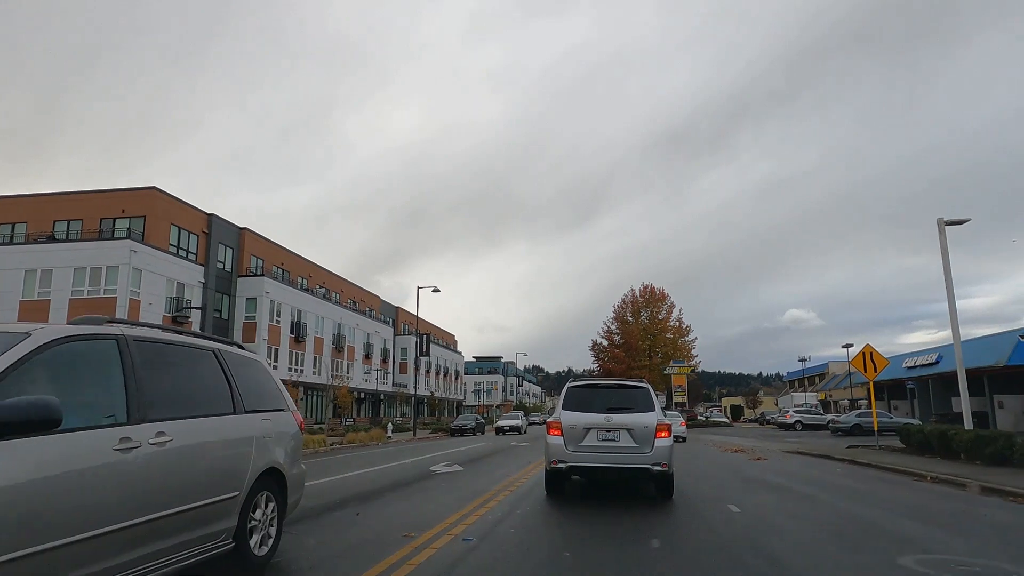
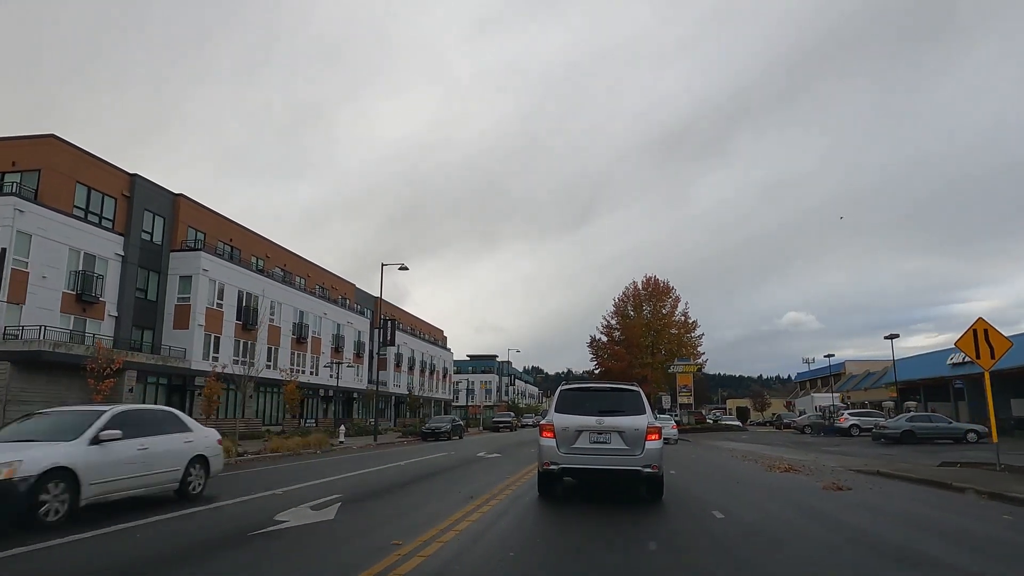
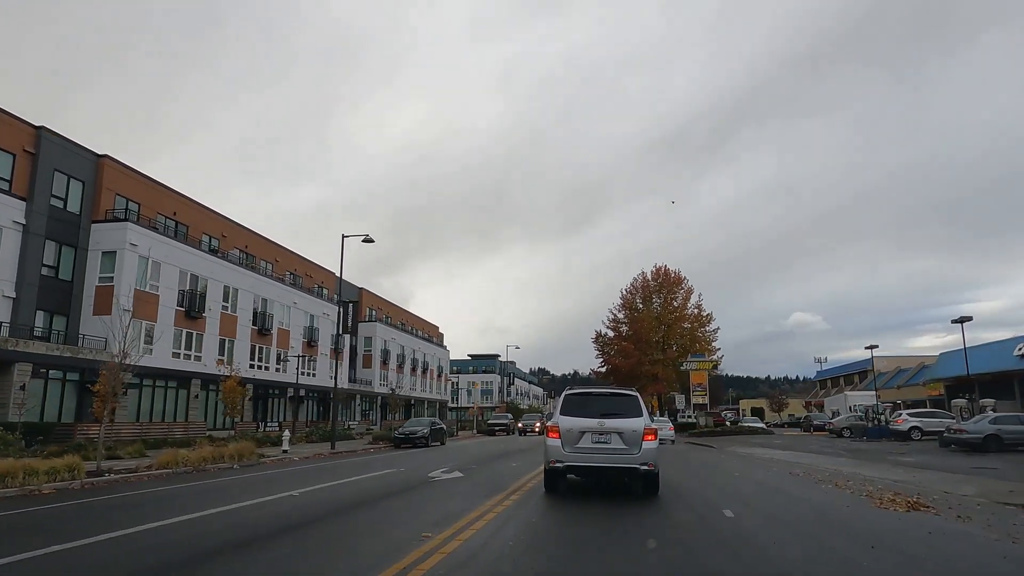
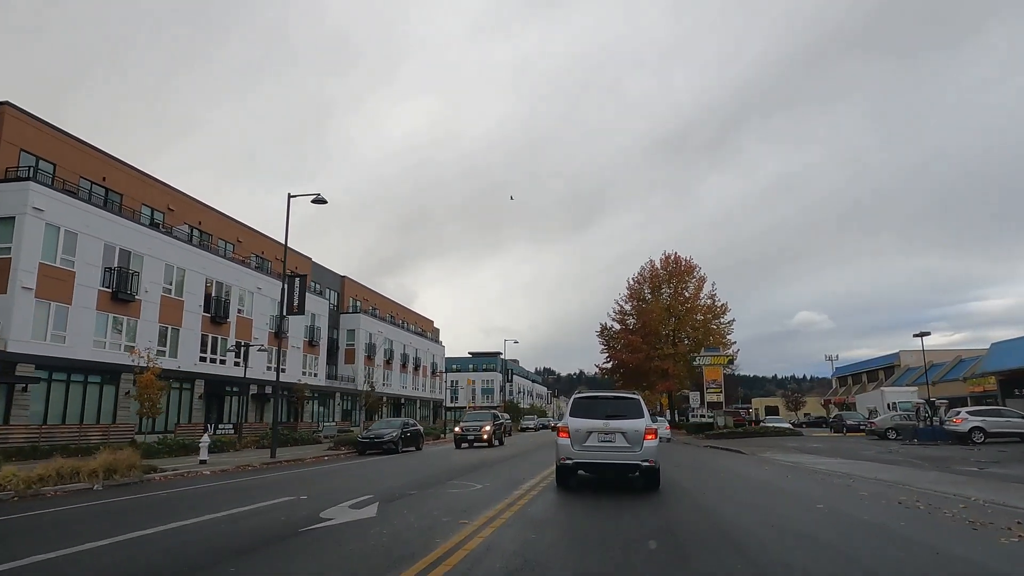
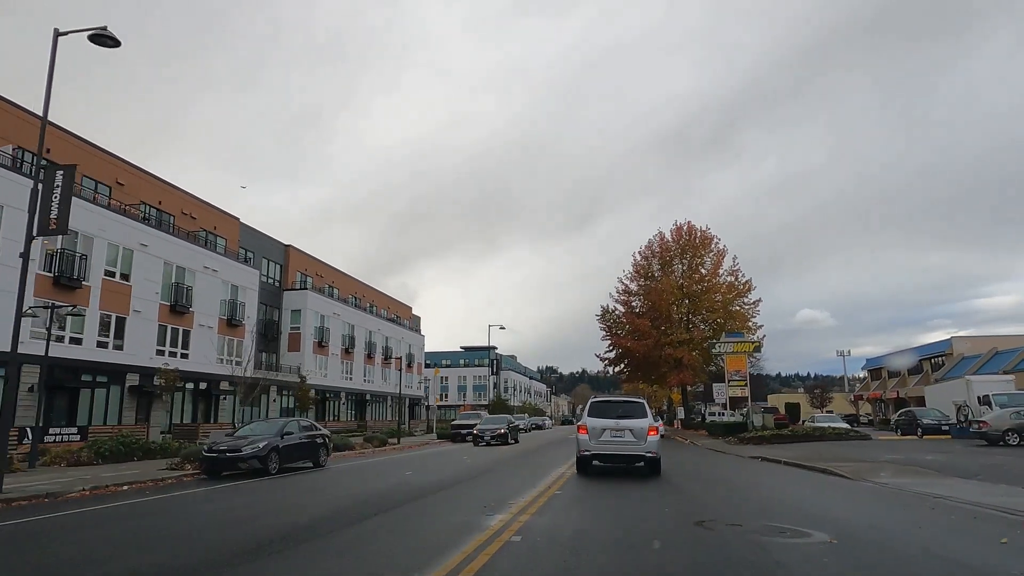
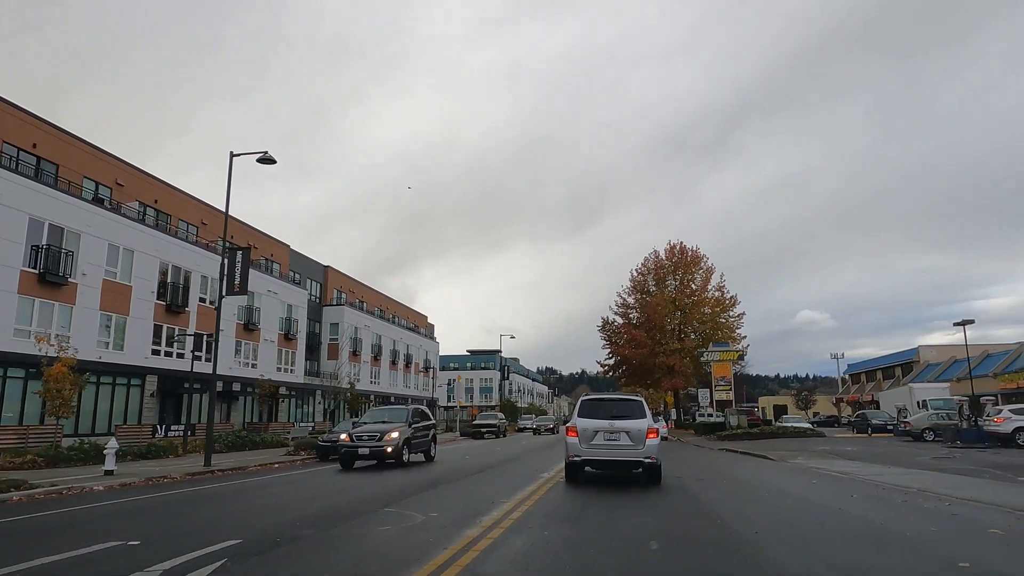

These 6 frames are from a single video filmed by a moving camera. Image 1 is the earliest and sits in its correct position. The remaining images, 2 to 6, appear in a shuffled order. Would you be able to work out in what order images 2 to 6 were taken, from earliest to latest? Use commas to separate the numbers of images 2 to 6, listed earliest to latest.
2, 3, 4, 6, 5
